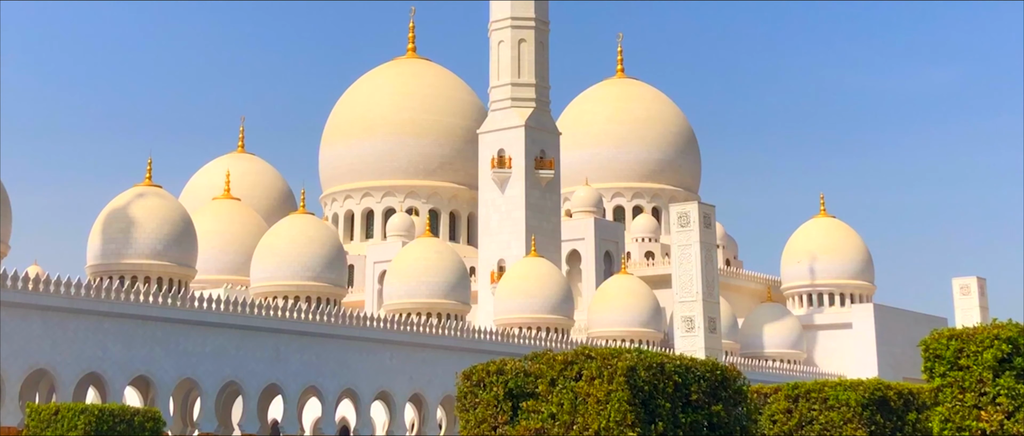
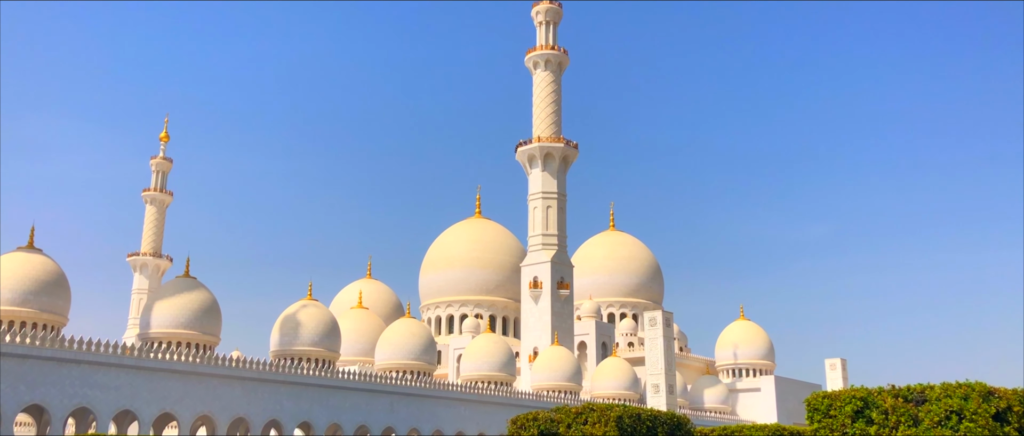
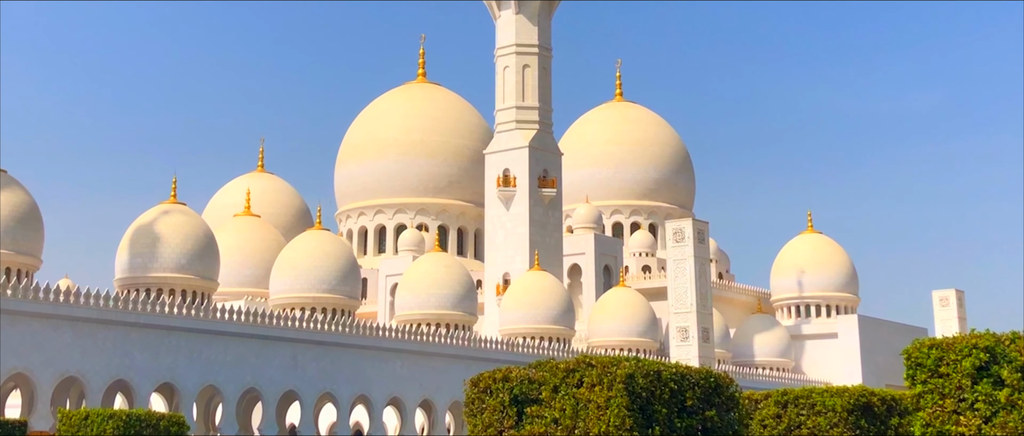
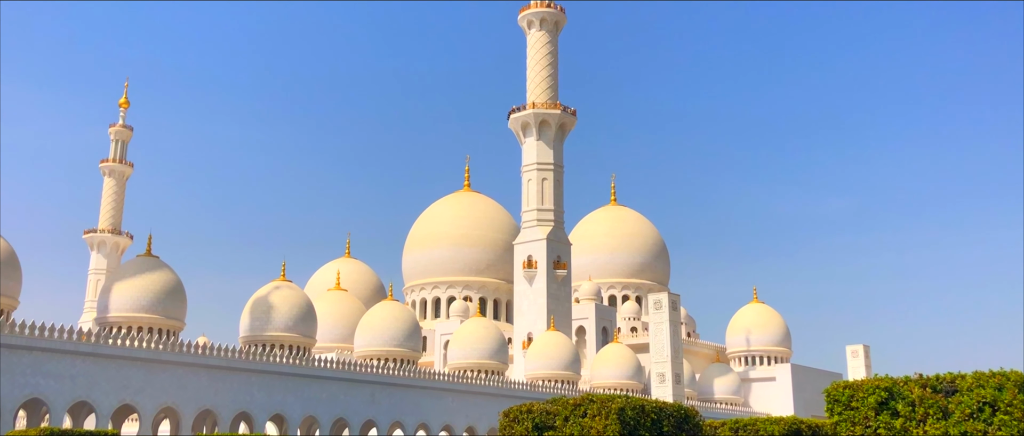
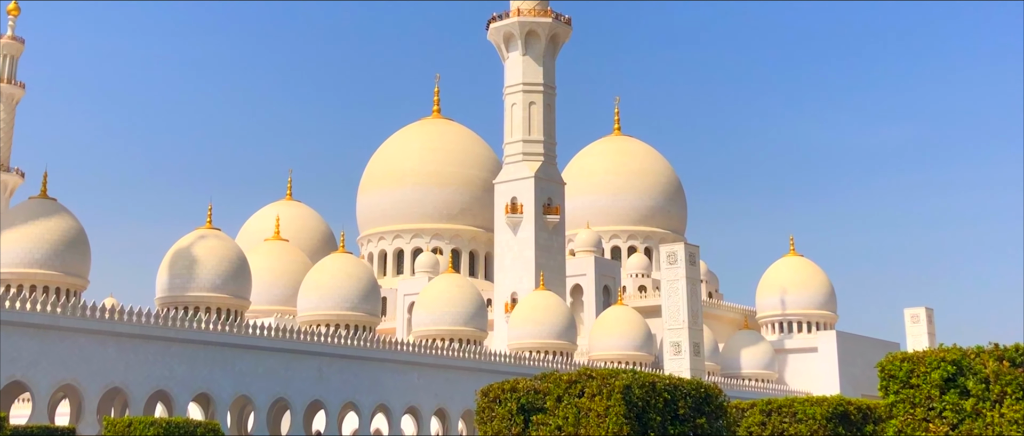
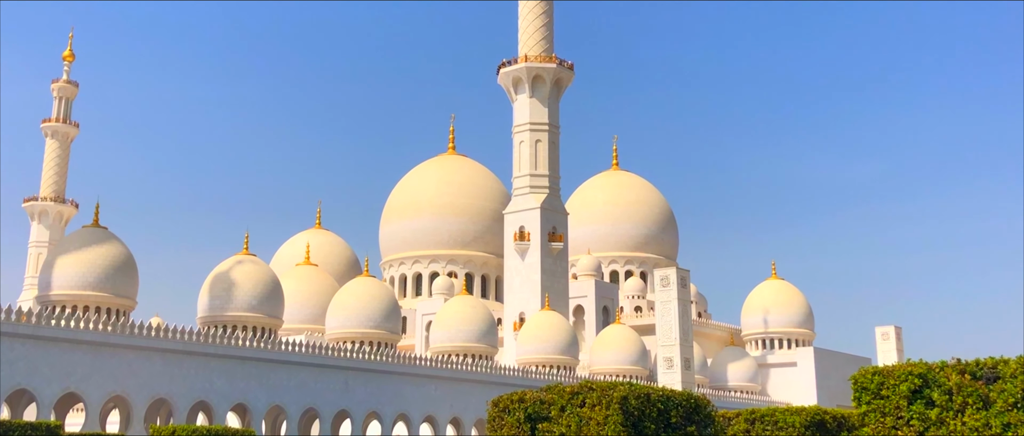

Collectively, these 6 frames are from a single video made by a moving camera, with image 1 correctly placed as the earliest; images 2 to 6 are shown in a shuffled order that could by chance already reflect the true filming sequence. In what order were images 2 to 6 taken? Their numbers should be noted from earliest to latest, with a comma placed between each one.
3, 5, 6, 4, 2
